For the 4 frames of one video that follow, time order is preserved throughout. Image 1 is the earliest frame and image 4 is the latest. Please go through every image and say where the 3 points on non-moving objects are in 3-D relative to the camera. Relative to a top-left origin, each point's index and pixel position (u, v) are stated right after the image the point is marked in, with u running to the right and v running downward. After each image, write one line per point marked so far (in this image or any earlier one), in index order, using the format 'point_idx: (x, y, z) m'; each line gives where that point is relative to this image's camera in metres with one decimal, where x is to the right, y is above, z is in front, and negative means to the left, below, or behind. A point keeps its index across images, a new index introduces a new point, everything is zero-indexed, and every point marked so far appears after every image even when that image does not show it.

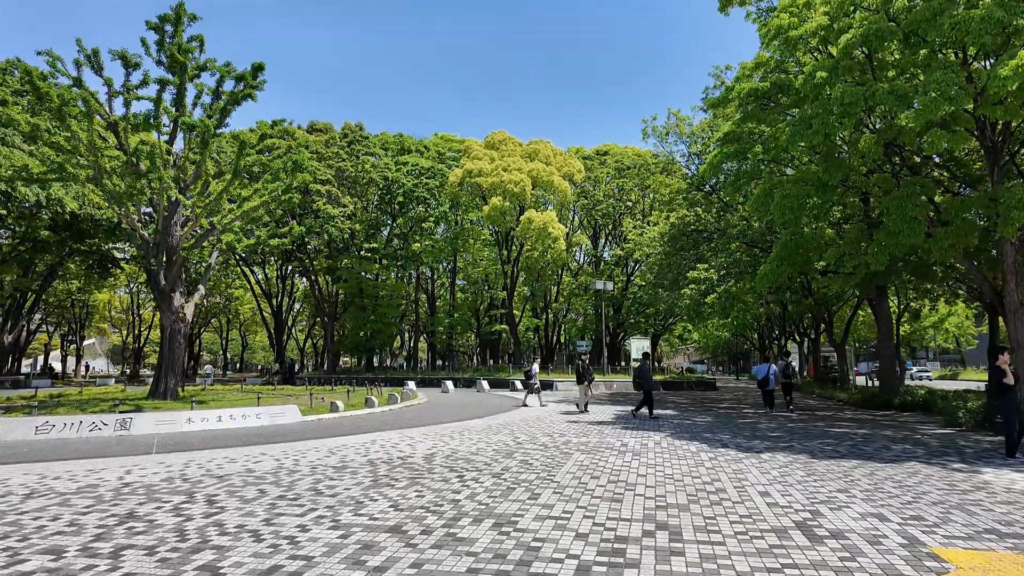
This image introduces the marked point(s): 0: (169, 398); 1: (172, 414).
0: (-11.1, -3.5, +19.0) m
1: (-7.3, -2.7, +12.7) m
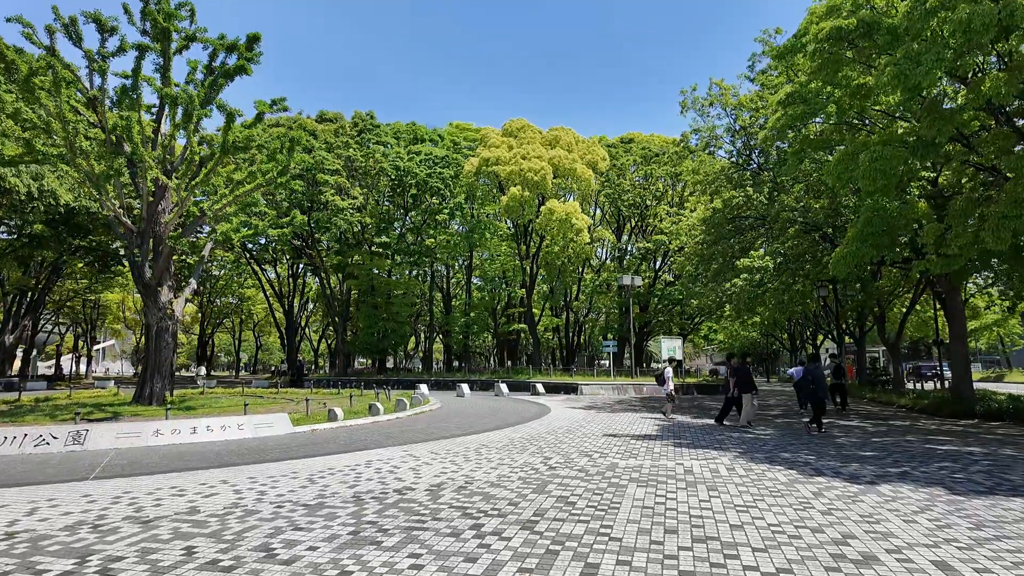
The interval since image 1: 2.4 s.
0: (-10.4, -3.3, +17.2) m
1: (-6.8, -2.5, +10.8) m
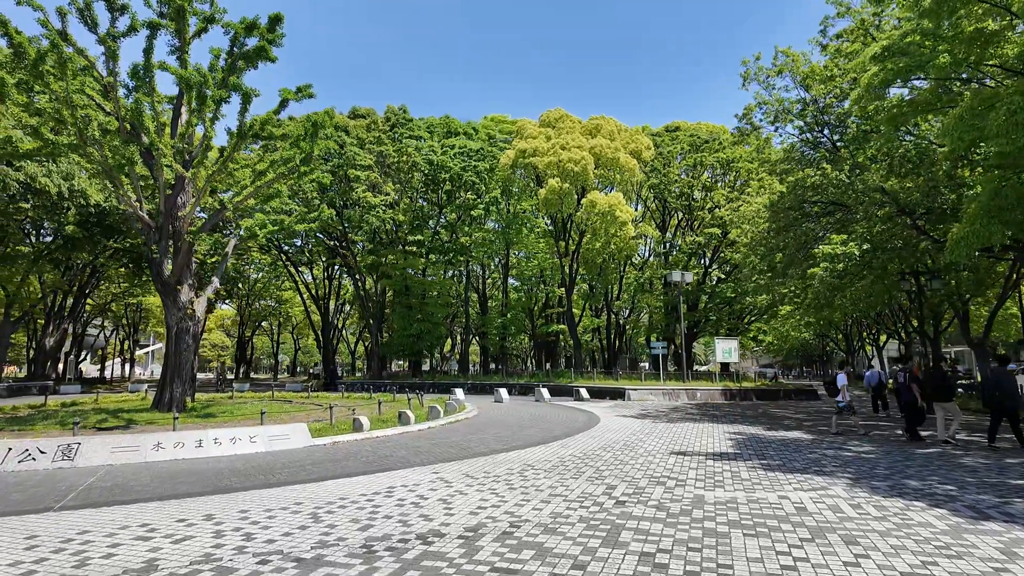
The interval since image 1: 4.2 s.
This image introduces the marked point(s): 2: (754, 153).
0: (-9.2, -3.3, +16.1) m
1: (-6.1, -2.4, +9.5) m
2: (+8.0, +4.5, +19.6) m
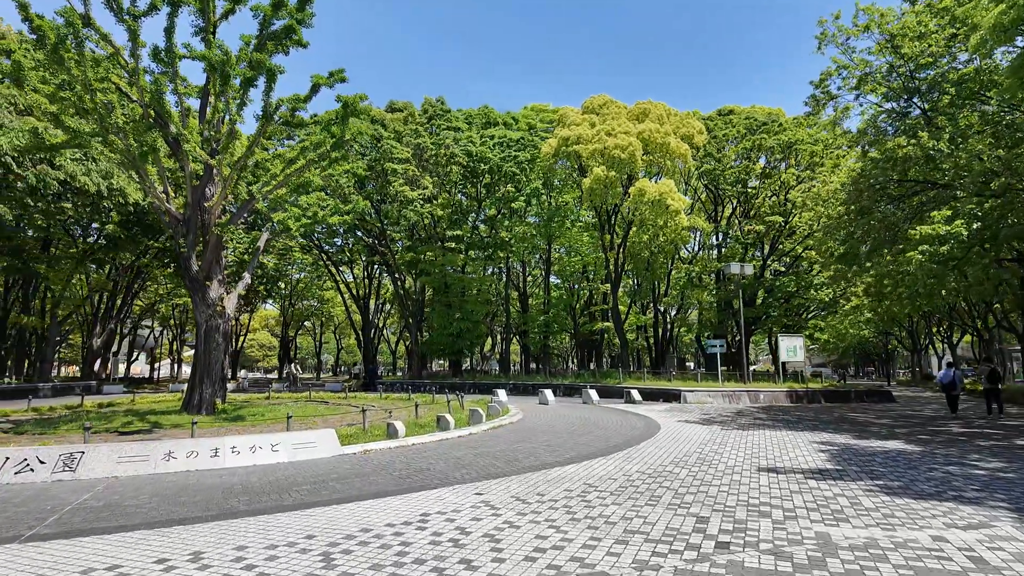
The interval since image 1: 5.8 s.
0: (-8.0, -3.2, +15.3) m
1: (-5.3, -2.3, +8.5) m
2: (+9.4, +4.8, +17.6) m
